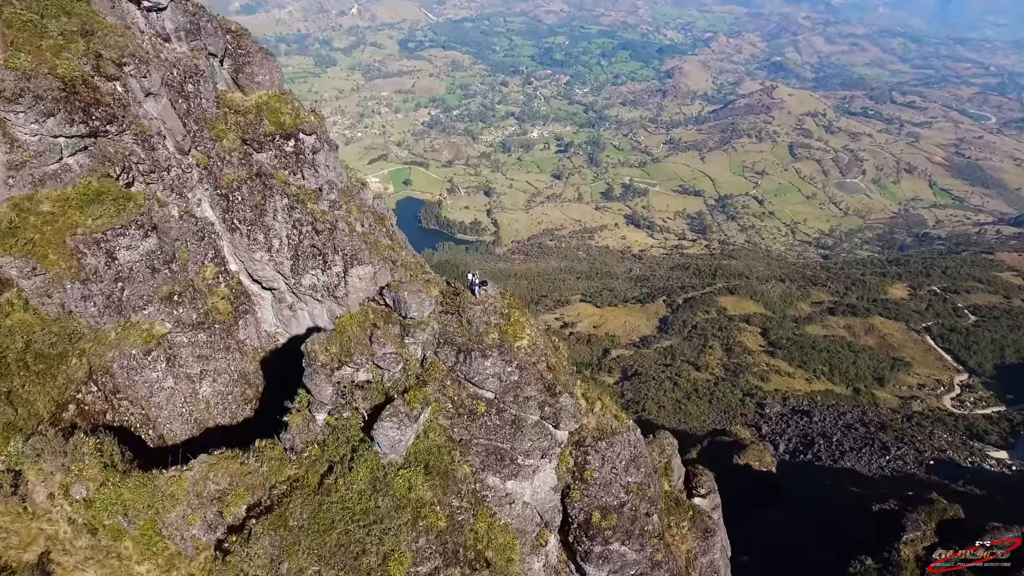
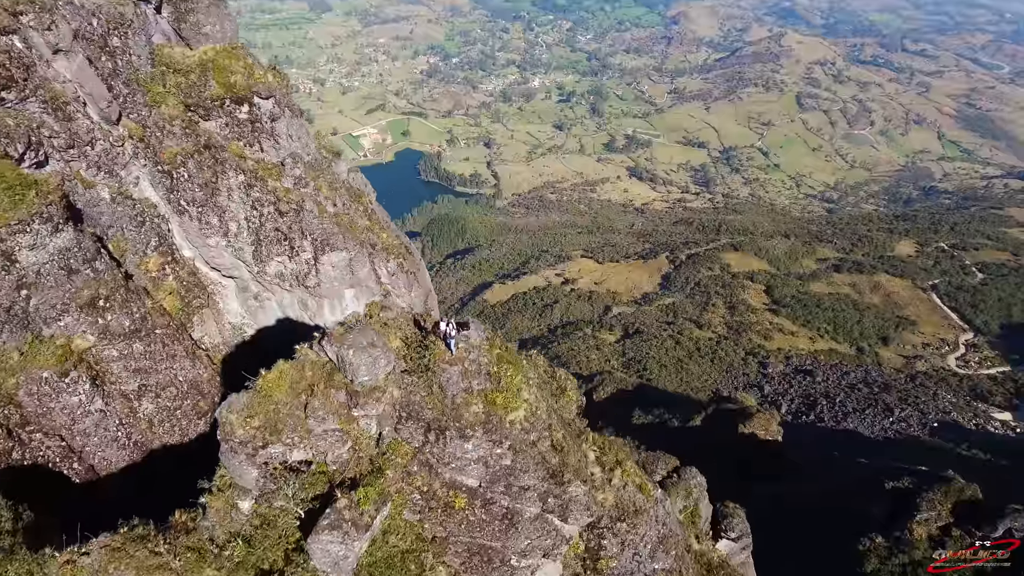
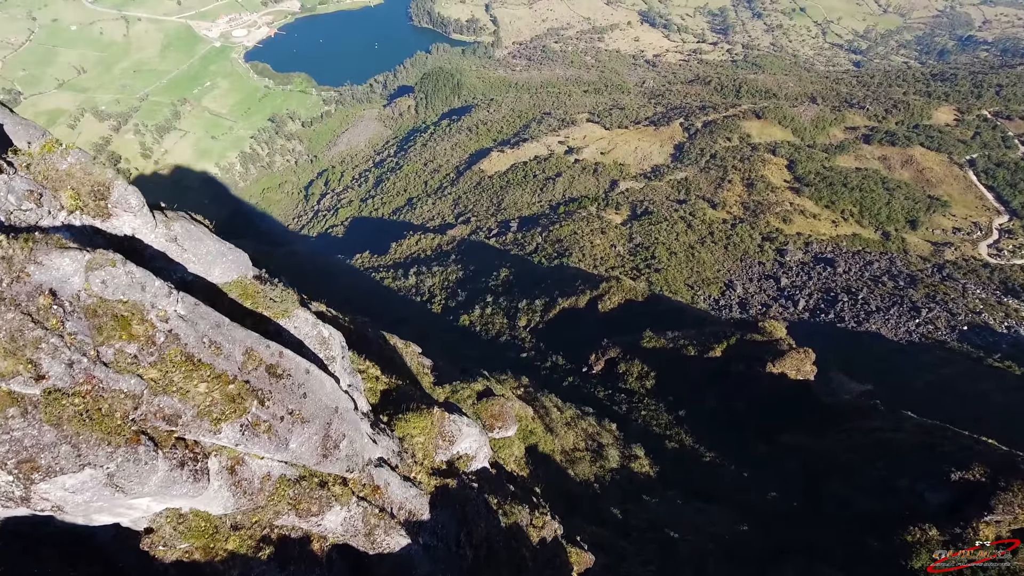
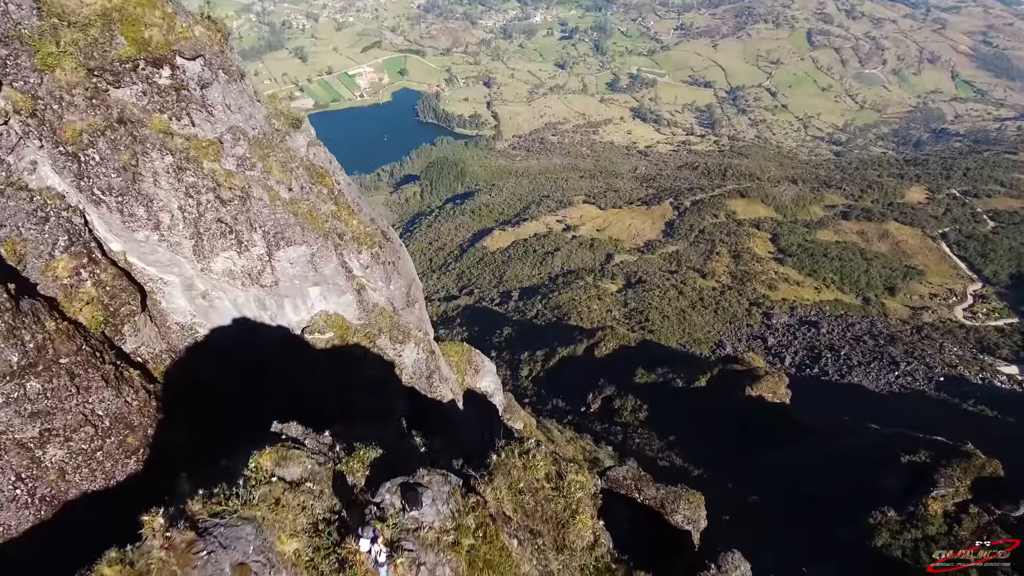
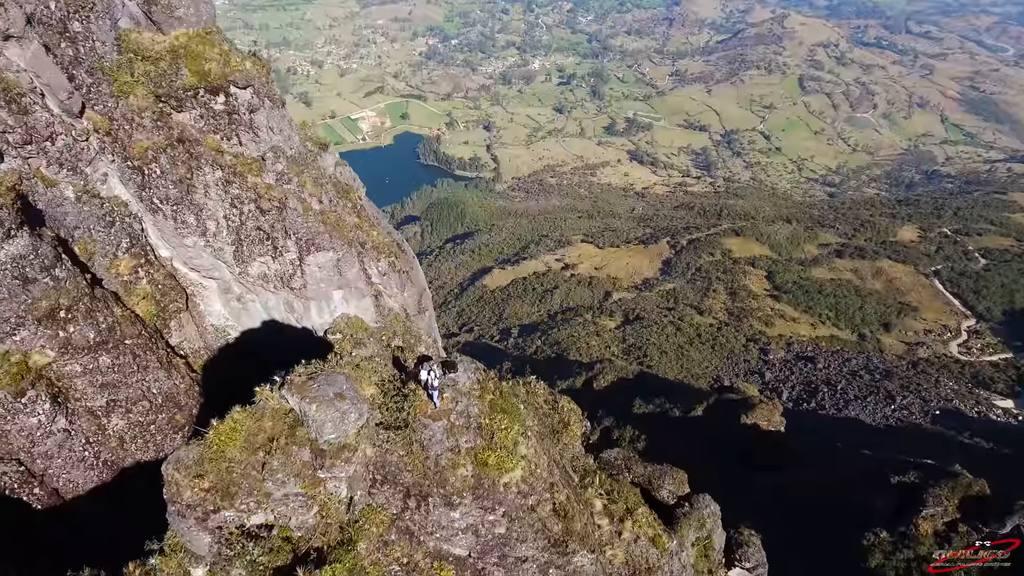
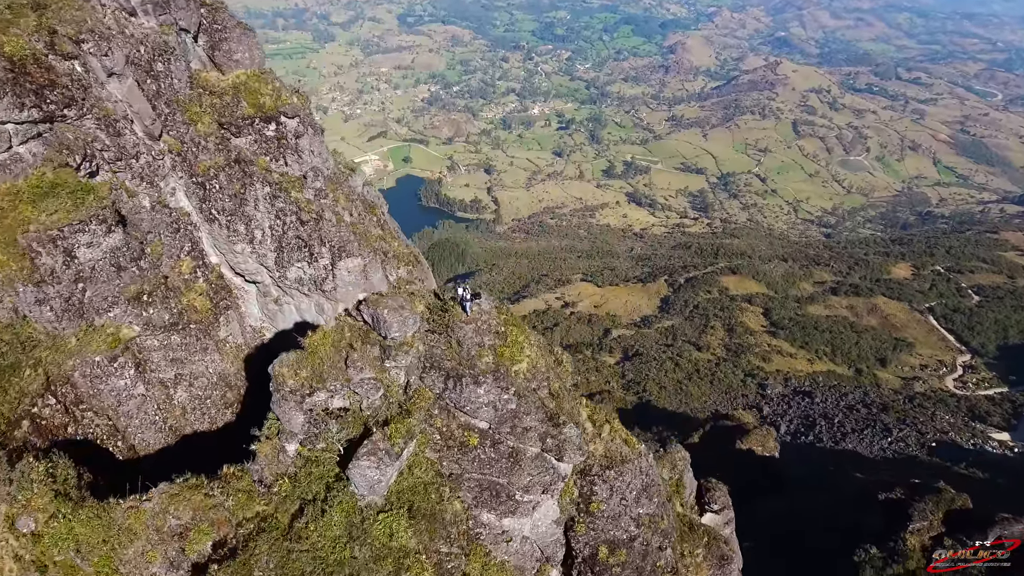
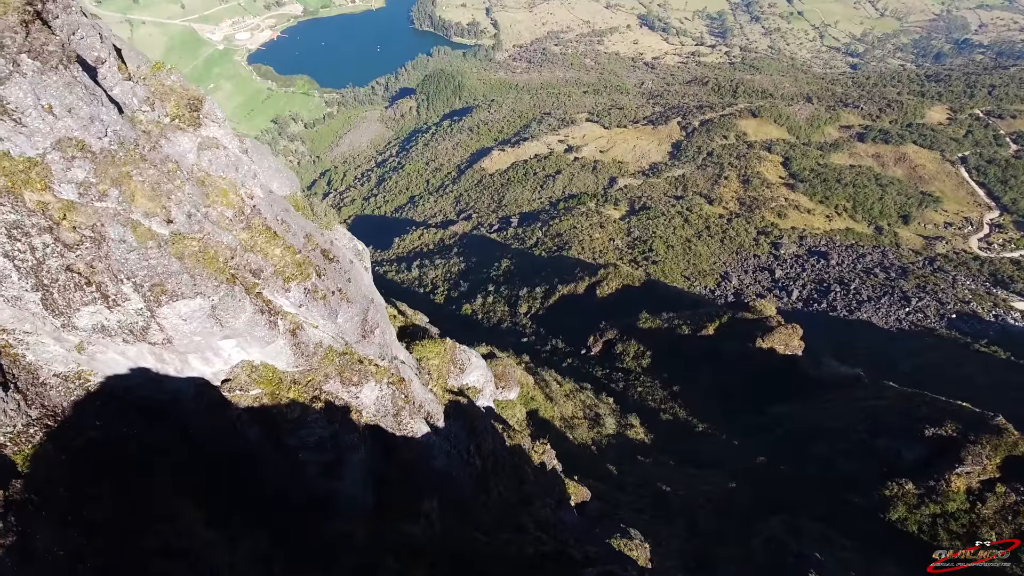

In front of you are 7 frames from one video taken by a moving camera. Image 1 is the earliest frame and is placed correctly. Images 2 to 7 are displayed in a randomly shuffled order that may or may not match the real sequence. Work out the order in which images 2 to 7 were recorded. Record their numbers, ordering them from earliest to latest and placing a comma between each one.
6, 2, 5, 4, 7, 3
